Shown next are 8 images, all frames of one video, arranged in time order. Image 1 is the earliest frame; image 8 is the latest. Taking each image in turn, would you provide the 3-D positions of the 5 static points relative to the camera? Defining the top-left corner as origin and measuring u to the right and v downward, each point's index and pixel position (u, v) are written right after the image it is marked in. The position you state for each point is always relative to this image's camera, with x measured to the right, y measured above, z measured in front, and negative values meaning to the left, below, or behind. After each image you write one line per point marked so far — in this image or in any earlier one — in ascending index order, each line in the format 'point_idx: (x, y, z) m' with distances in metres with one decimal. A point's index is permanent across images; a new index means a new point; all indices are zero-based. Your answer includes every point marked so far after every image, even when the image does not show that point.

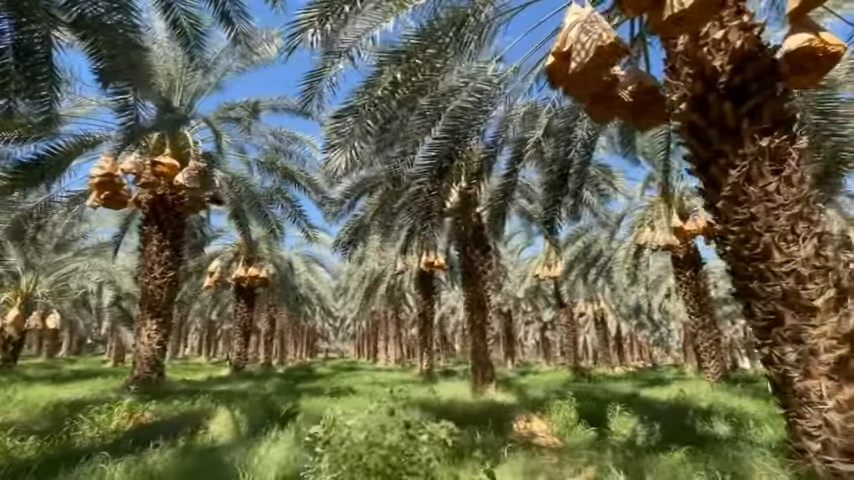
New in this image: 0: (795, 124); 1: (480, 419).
0: (+4.4, +1.4, +4.8) m
1: (+0.9, -3.7, +8.4) m
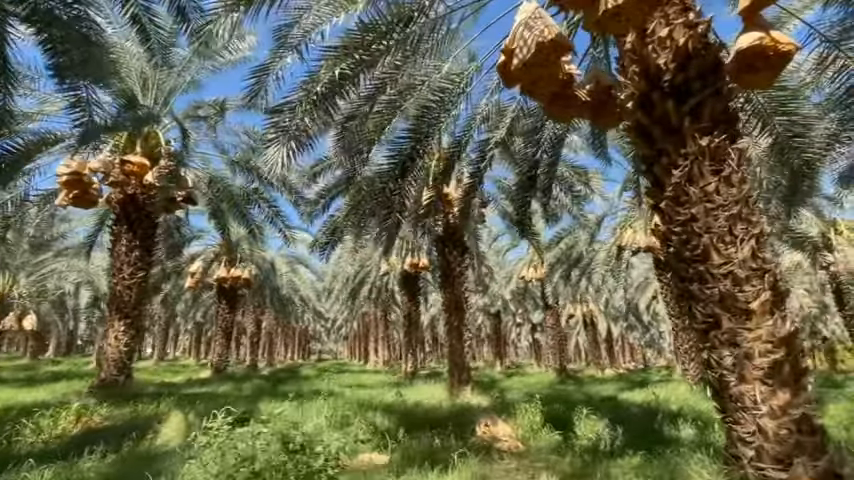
0: (+3.6, +1.4, +4.7) m
1: (+0.1, -3.8, +8.3) m
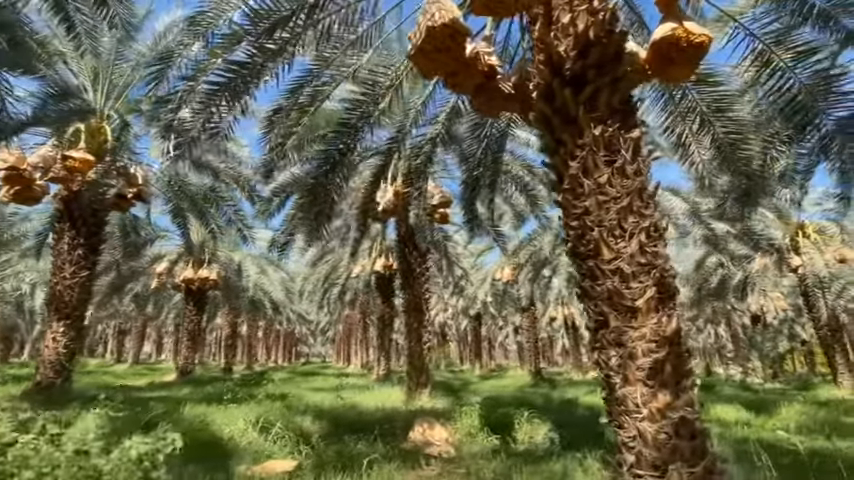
0: (+2.4, +1.4, +4.5) m
1: (-1.3, -3.7, +8.0) m
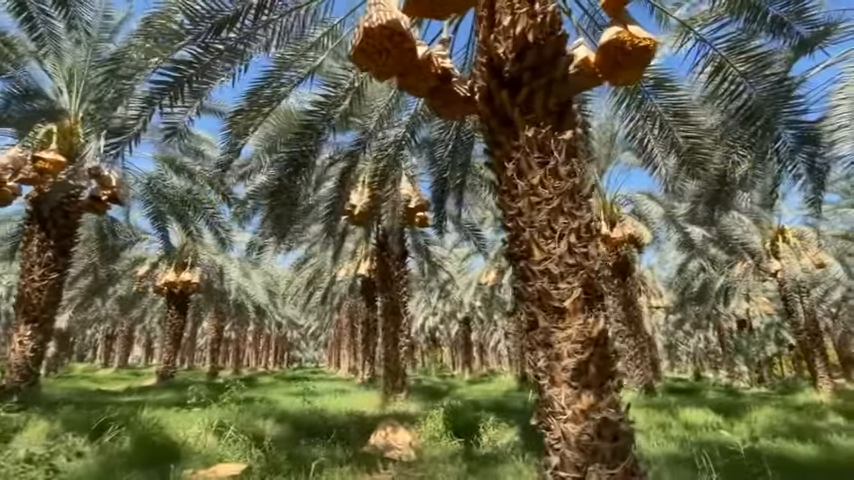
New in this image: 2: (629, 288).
0: (+1.7, +1.4, +4.5) m
1: (-2.0, -3.8, +7.9) m
2: (+8.7, -2.1, +17.3) m
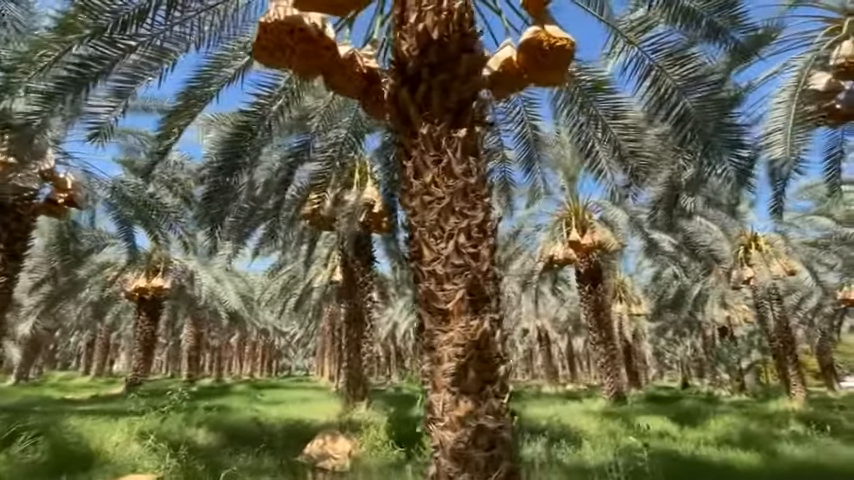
0: (+0.5, +1.4, +4.4) m
1: (-3.2, -3.8, +7.7) m
2: (+7.5, -2.3, +17.3) m
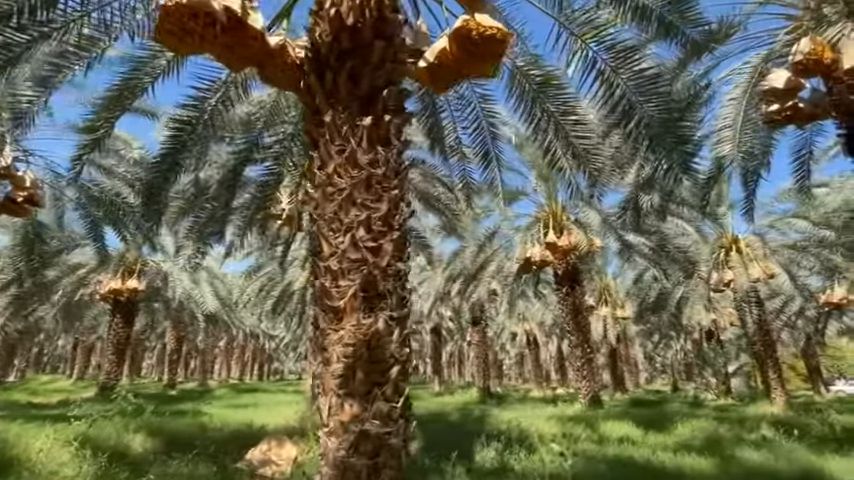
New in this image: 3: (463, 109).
0: (-0.4, +1.4, +4.2) m
1: (-4.2, -3.8, +7.4) m
2: (+6.4, -2.4, +17.1) m
3: (+0.8, +2.7, +8.4) m
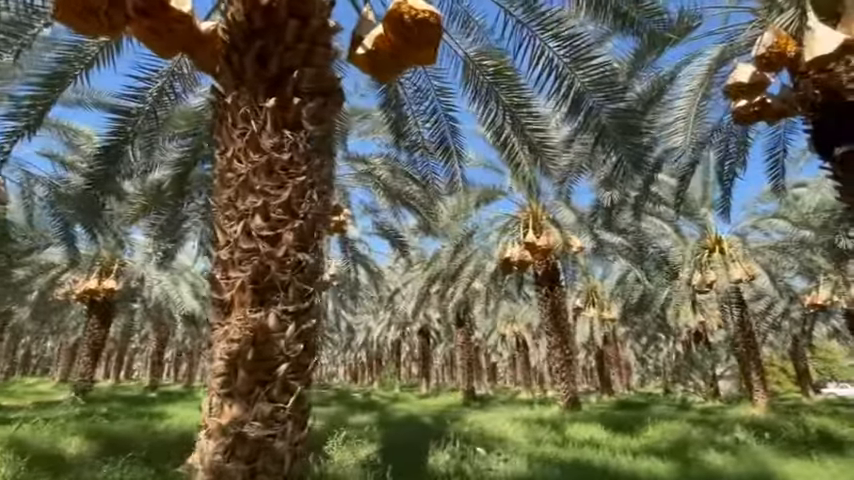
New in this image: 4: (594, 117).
0: (-1.3, +1.5, +4.0) m
1: (-5.1, -3.7, +7.1) m
2: (+5.5, -2.4, +16.8) m
3: (-0.1, +2.8, +8.2) m
4: (+2.7, +2.0, +6.4) m
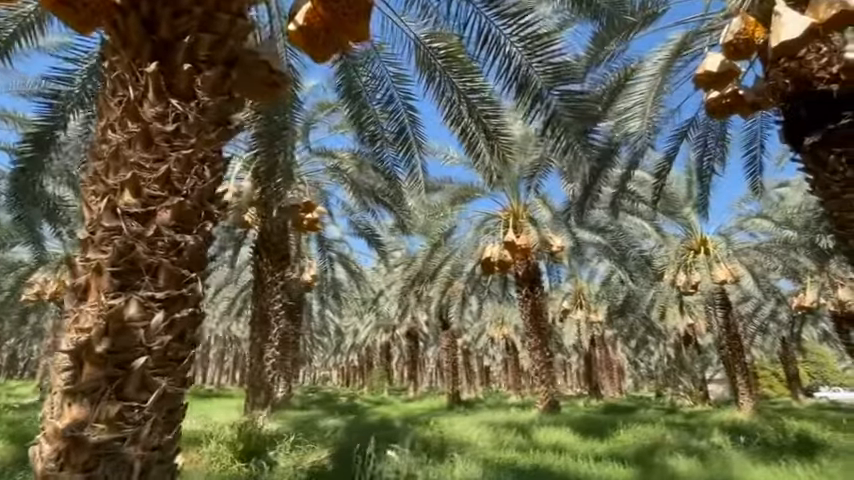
0: (-2.1, +1.7, +3.6) m
1: (-5.9, -3.5, +6.6) m
2: (+4.5, -2.4, +16.5) m
3: (-1.0, +2.9, +7.8) m
4: (+1.8, +2.1, +6.1) m
